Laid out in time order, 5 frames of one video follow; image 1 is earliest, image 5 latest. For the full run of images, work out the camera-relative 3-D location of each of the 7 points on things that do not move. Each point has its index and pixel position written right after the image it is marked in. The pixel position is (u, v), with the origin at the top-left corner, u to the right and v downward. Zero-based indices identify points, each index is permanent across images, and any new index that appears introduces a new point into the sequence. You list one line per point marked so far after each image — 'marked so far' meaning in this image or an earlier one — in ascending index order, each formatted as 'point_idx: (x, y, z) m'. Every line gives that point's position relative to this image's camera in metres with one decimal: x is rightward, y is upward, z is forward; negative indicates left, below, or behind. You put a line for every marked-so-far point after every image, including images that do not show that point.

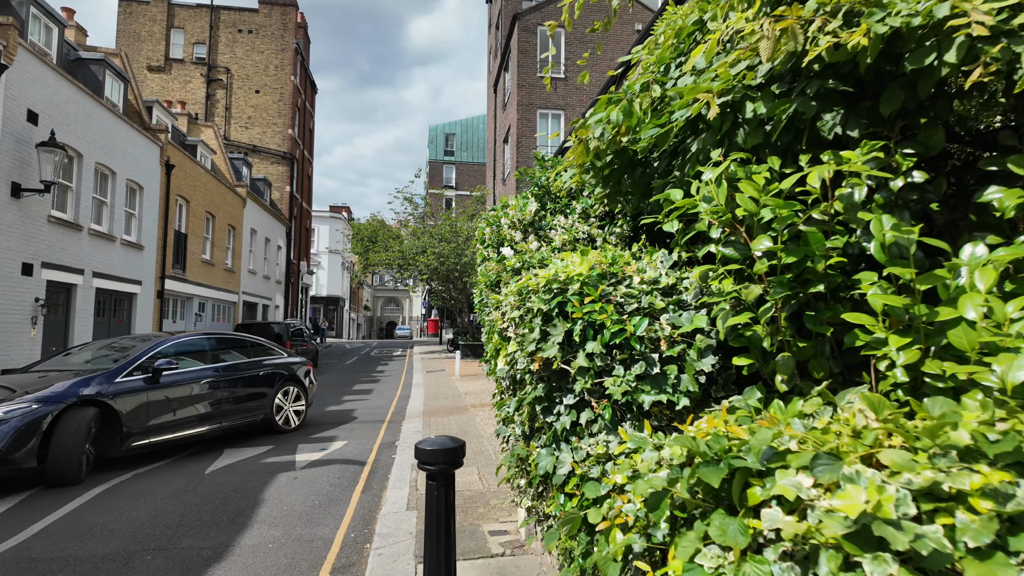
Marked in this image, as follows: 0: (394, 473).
0: (-1.4, -2.2, +7.0) m
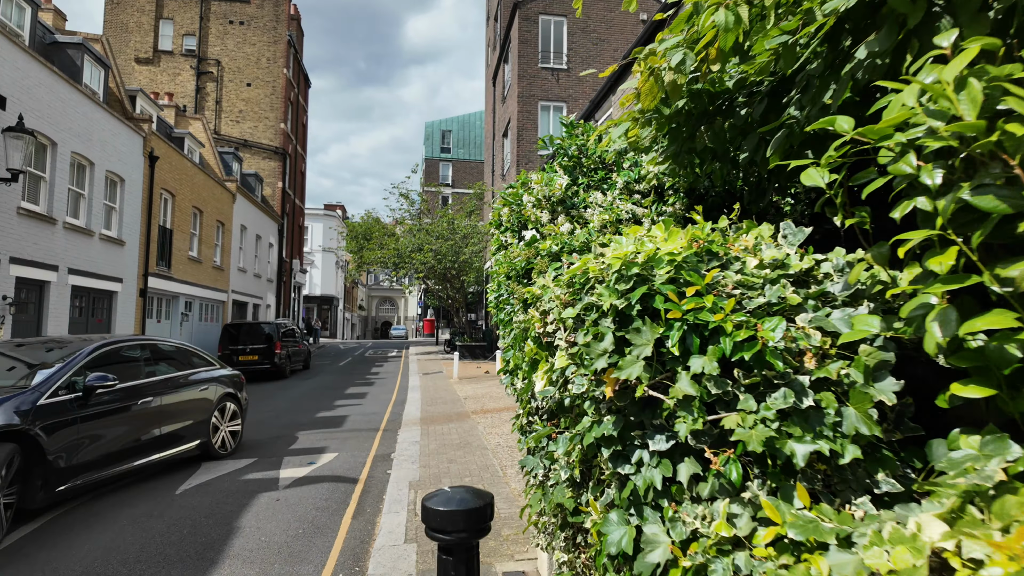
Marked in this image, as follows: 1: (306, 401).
0: (-1.3, -2.2, +6.2) m
1: (-5.0, -2.8, +14.5) m
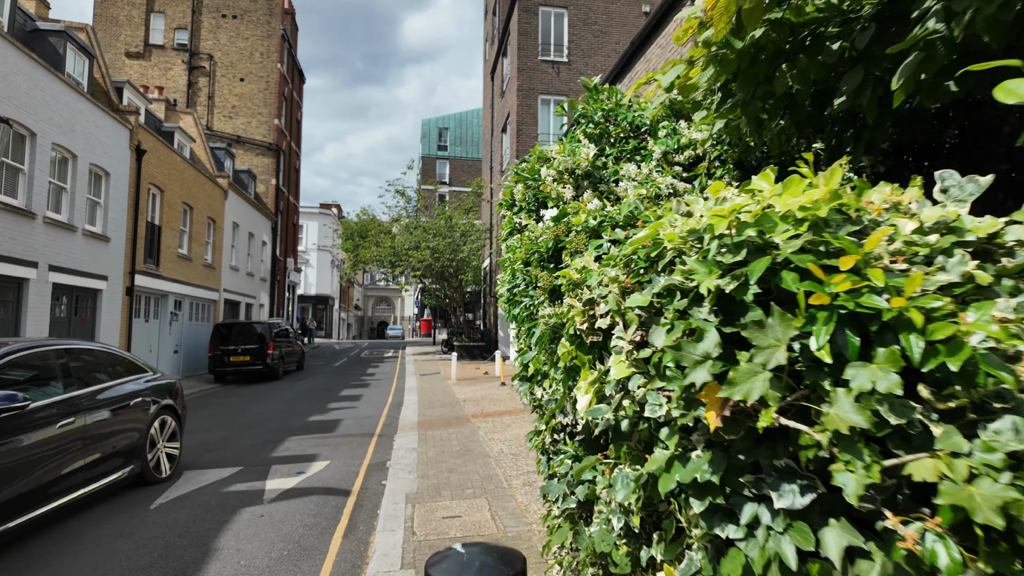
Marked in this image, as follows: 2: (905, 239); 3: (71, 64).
0: (-1.2, -2.1, +5.6) m
1: (-5.0, -2.7, +14.0) m
2: (+0.8, +0.1, +1.2) m
3: (-11.0, +5.6, +14.7) m
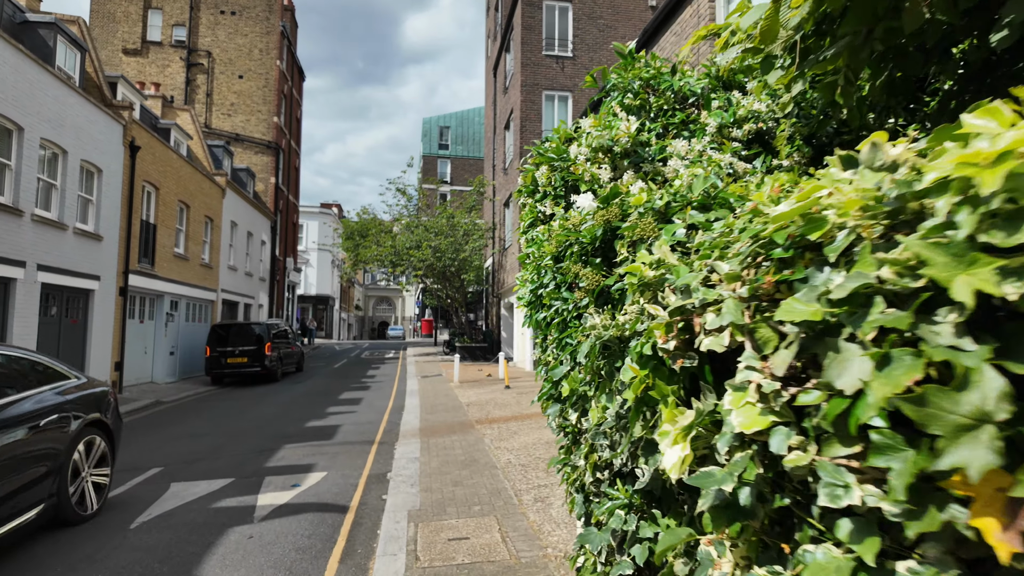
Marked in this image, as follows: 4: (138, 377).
0: (-1.1, -2.1, +5.2) m
1: (-4.9, -2.7, +13.5) m
2: (+0.9, +0.1, +0.7) m
3: (-10.9, +5.6, +14.3) m
4: (-11.2, -2.7, +17.7) m
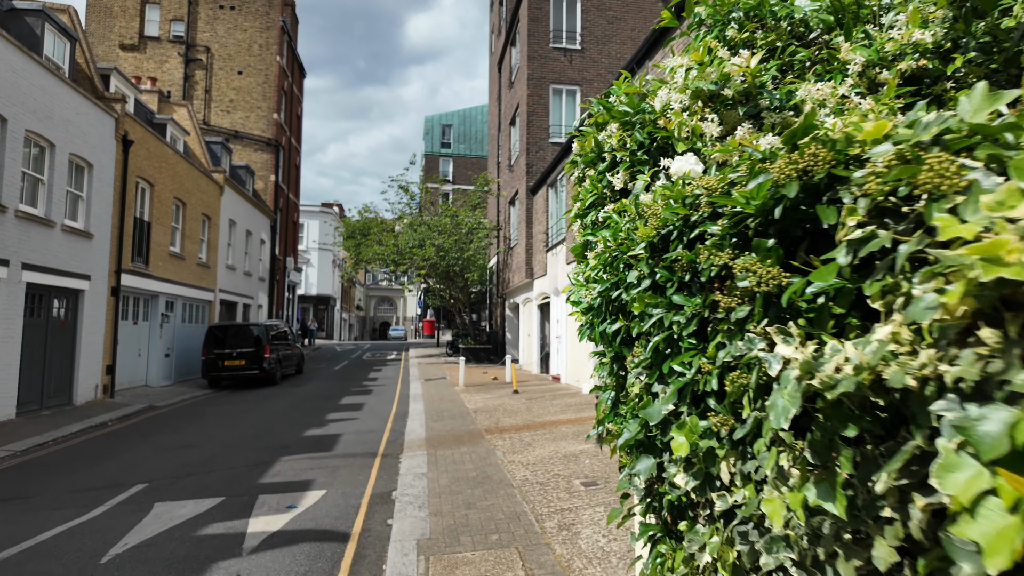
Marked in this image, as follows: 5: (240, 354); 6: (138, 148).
0: (-0.9, -2.1, +4.5) m
1: (-4.7, -2.7, +12.9) m
2: (+1.1, +0.1, +0.1) m
3: (-10.6, +5.6, +13.7) m
4: (-11.0, -2.7, +17.1) m
5: (-9.0, -2.2, +19.5) m
6: (-10.4, +3.9, +16.6) m
